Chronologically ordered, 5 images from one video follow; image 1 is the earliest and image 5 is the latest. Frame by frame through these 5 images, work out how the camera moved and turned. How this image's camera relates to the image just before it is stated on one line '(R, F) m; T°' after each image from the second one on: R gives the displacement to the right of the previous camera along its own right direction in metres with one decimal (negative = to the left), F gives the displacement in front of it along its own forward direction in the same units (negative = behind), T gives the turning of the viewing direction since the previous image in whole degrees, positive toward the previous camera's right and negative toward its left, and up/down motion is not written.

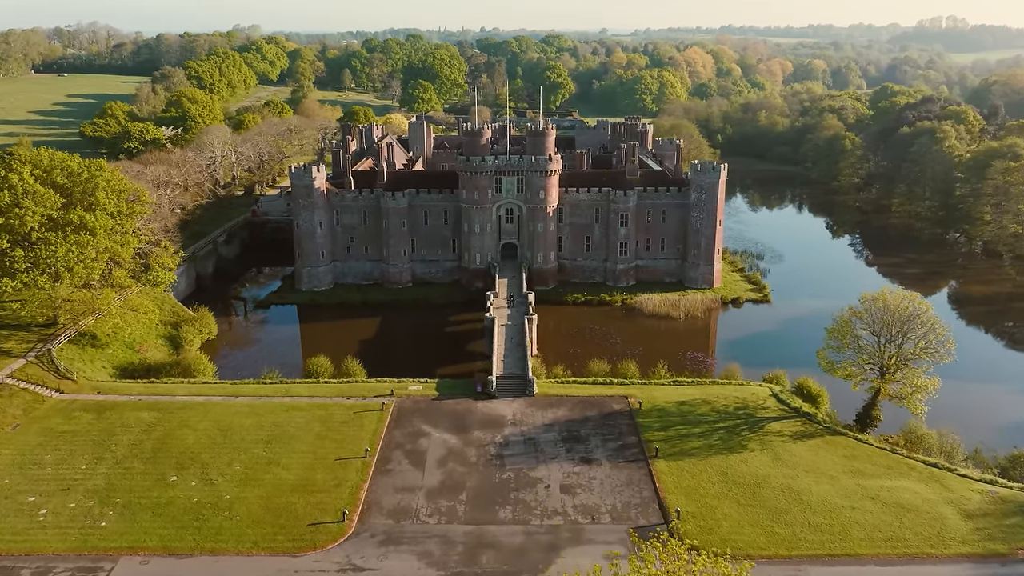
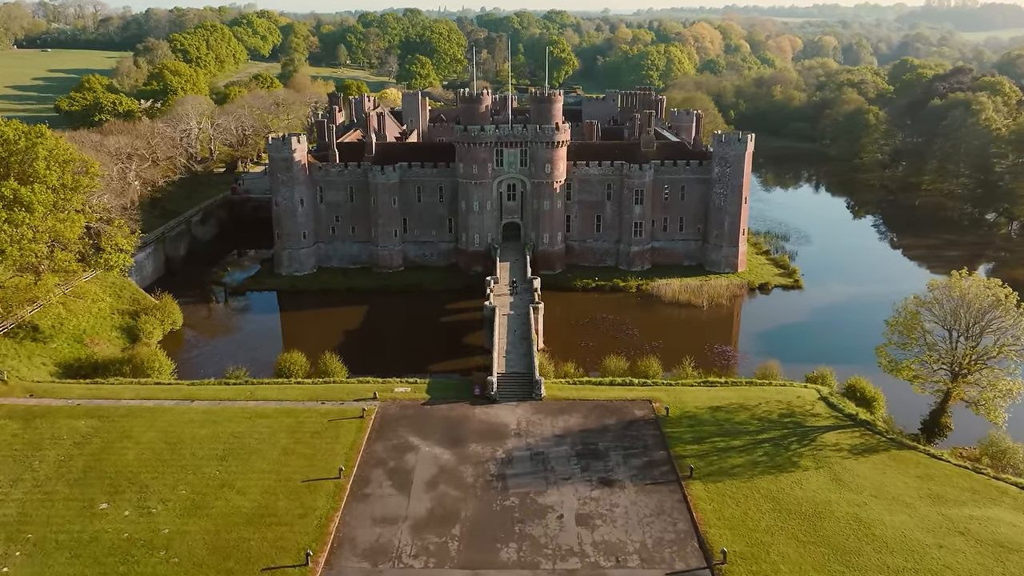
(-0.2, +6.9) m; 0°
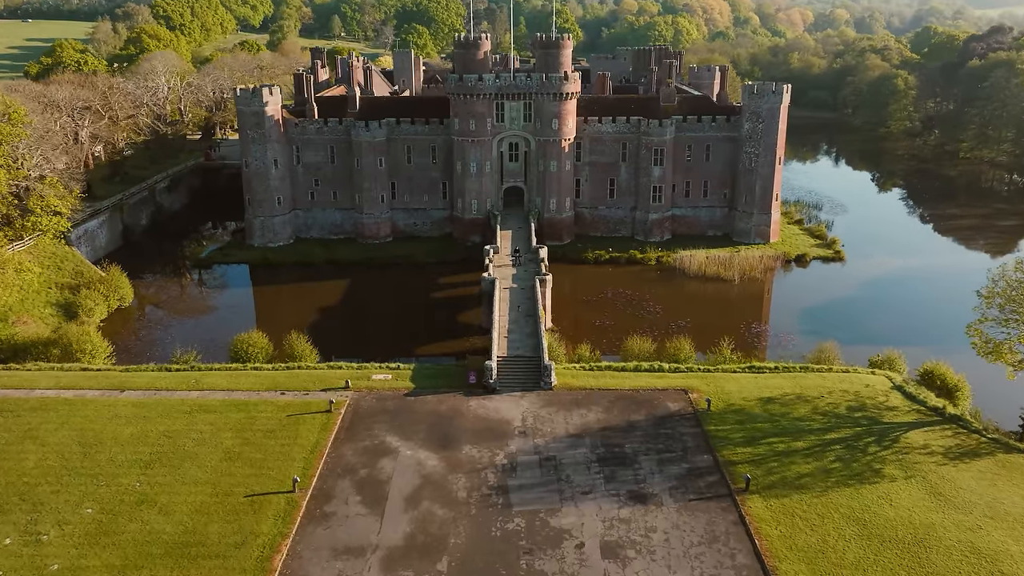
(-0.1, +7.4) m; 0°
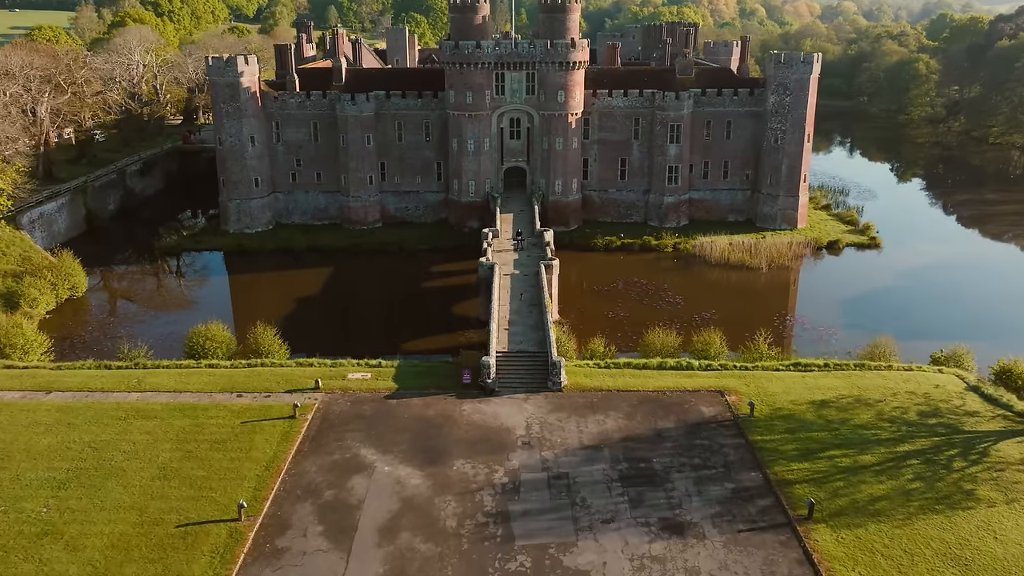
(0.0, +5.2) m; 0°
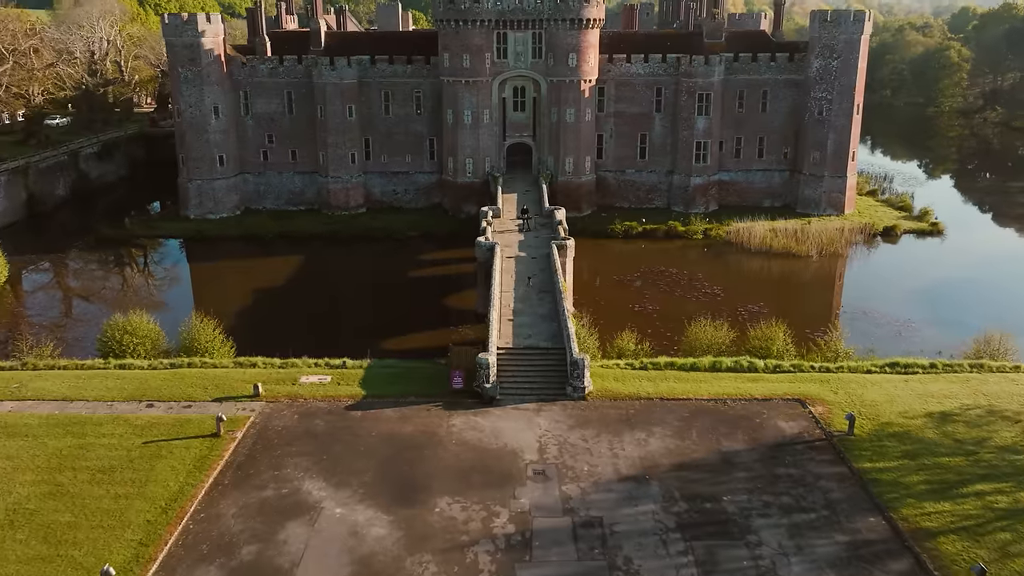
(-0.1, +6.9) m; 0°
